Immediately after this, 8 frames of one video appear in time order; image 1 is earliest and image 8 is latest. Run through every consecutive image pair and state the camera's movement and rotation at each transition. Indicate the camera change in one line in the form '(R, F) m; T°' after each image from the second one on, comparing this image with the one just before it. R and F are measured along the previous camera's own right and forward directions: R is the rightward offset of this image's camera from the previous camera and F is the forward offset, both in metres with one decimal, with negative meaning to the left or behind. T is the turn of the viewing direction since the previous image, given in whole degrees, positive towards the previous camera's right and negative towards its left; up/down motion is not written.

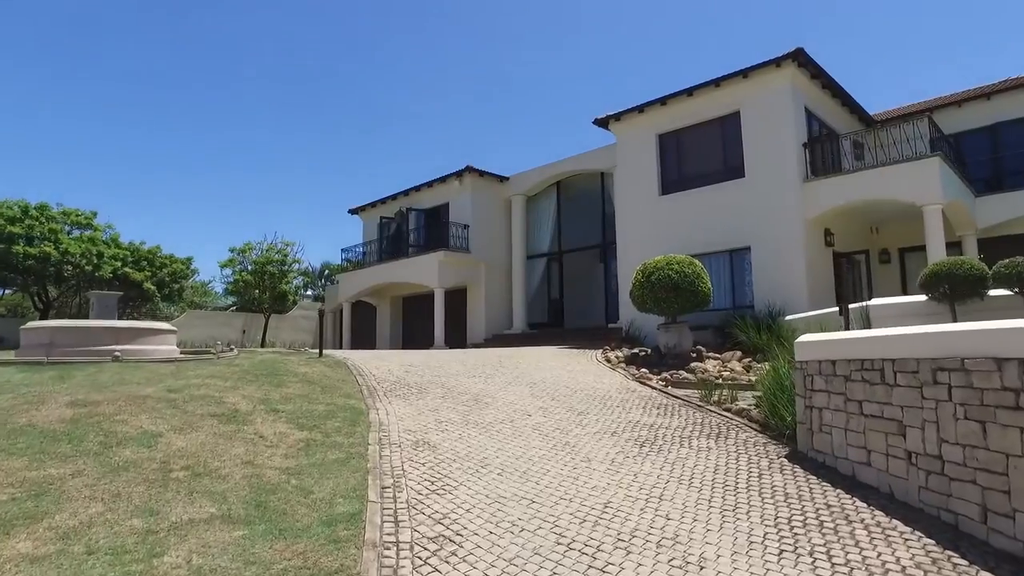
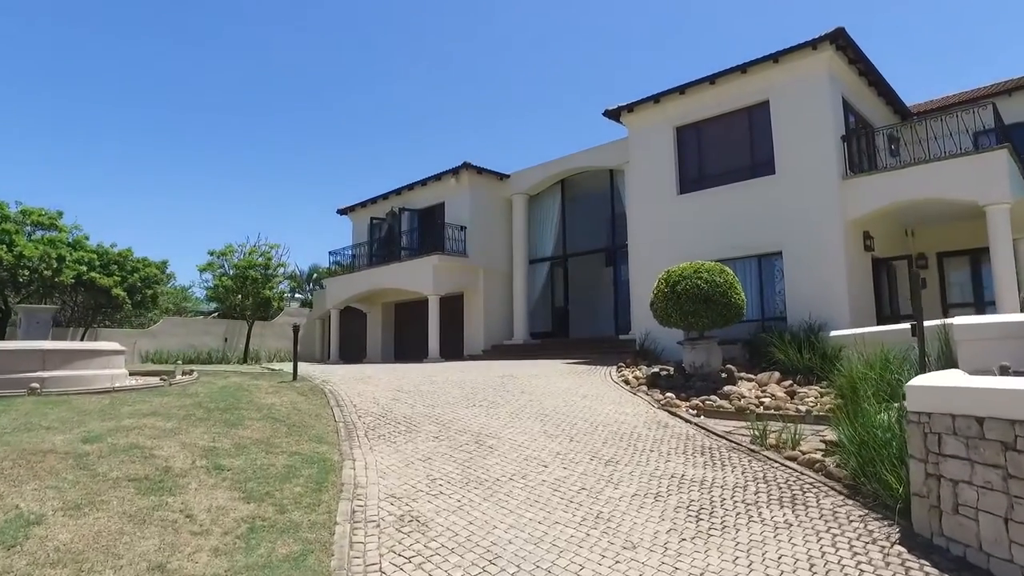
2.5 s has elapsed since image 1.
(-0.2, +1.7) m; 0°
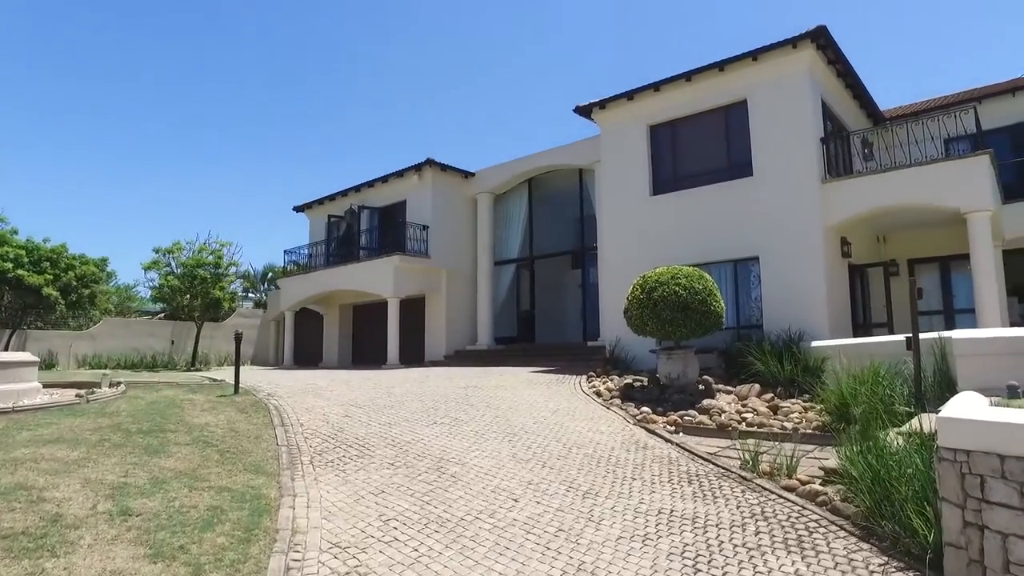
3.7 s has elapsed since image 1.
(0.0, +0.8) m; +3°
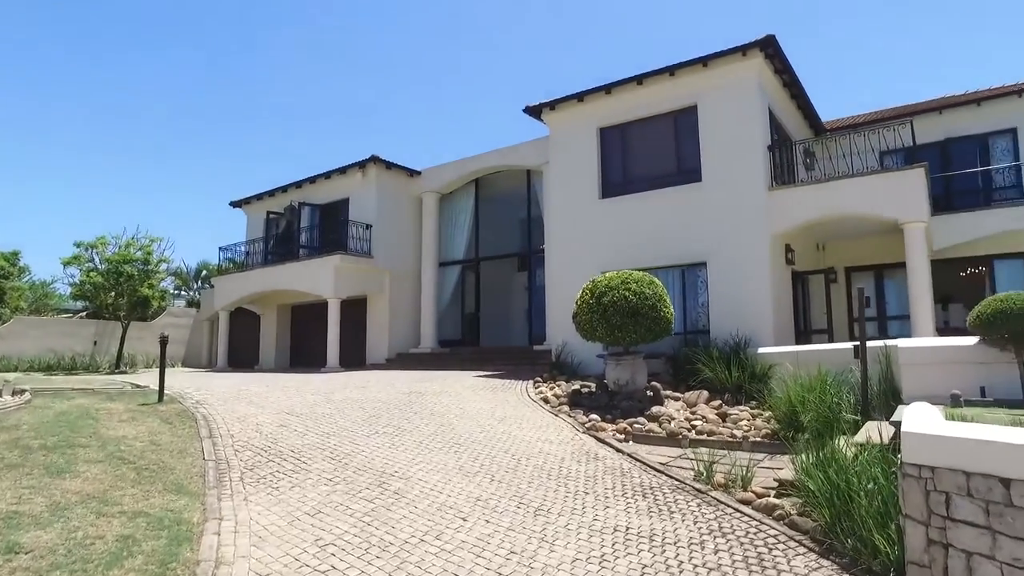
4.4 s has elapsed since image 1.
(-0.1, +0.3) m; +5°
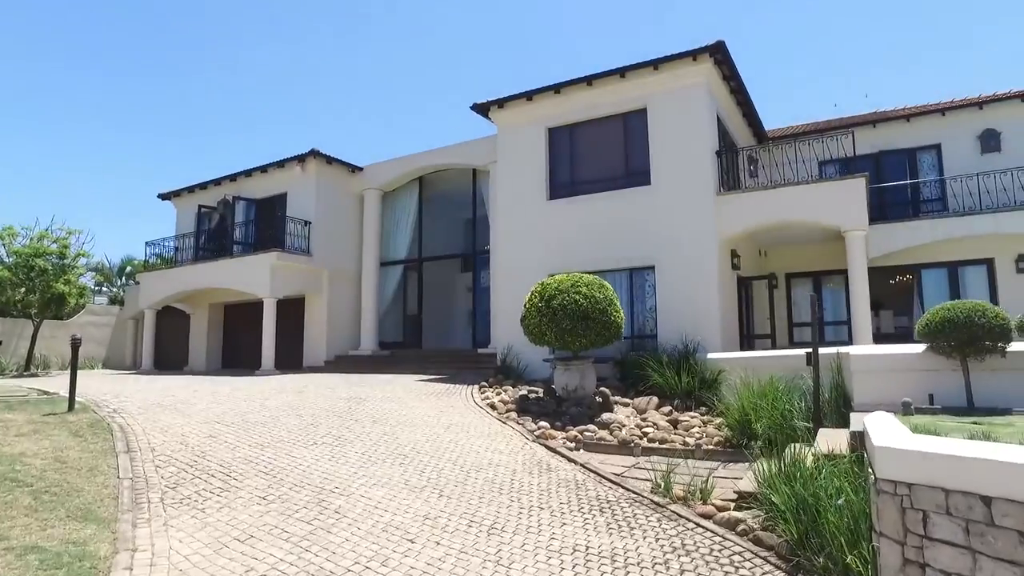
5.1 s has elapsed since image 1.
(-0.1, +0.4) m; +5°
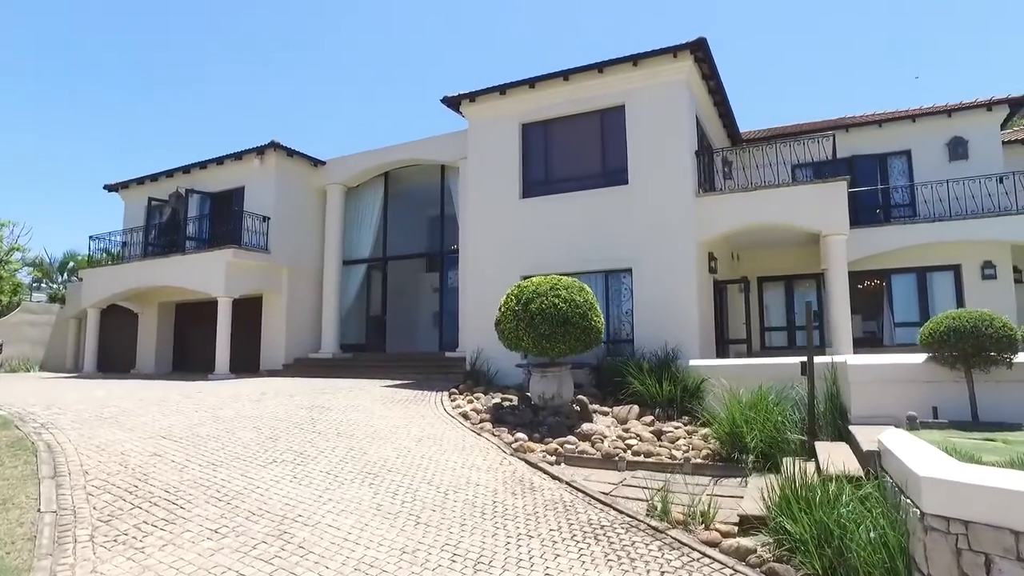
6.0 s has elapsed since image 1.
(-0.2, +0.6) m; +3°
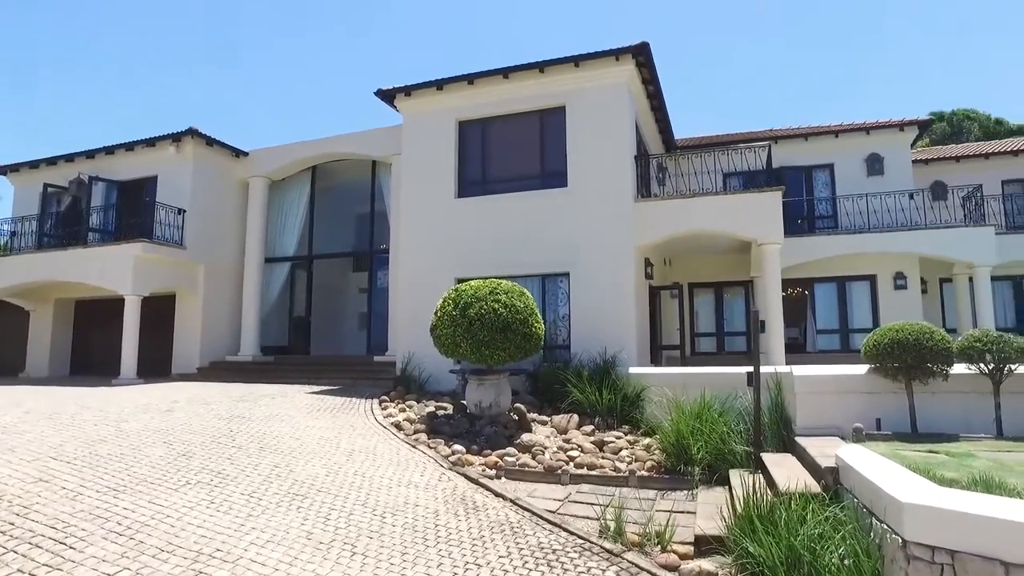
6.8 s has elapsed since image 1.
(-0.2, +0.4) m; +6°
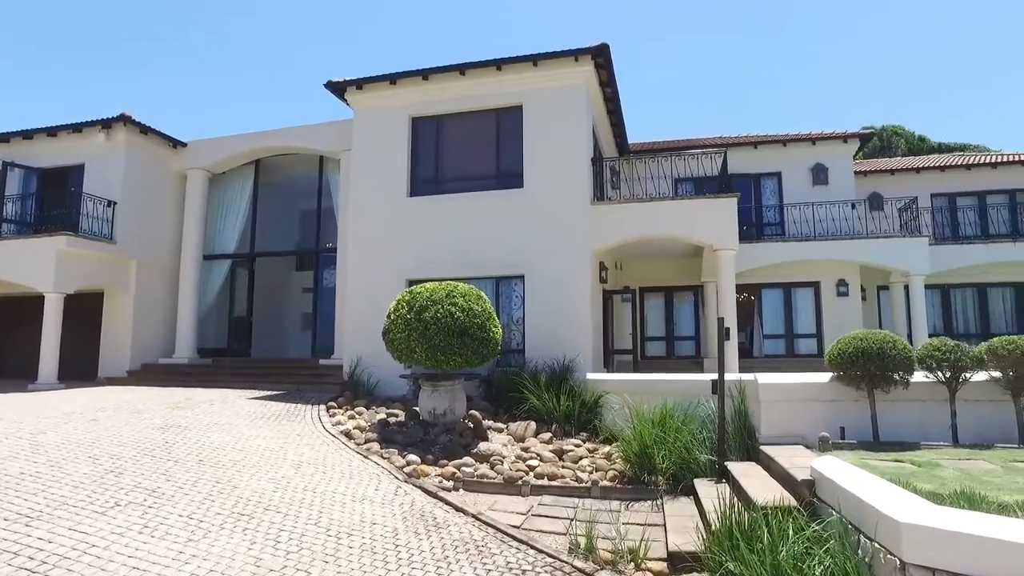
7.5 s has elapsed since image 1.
(-0.2, +0.3) m; +5°
